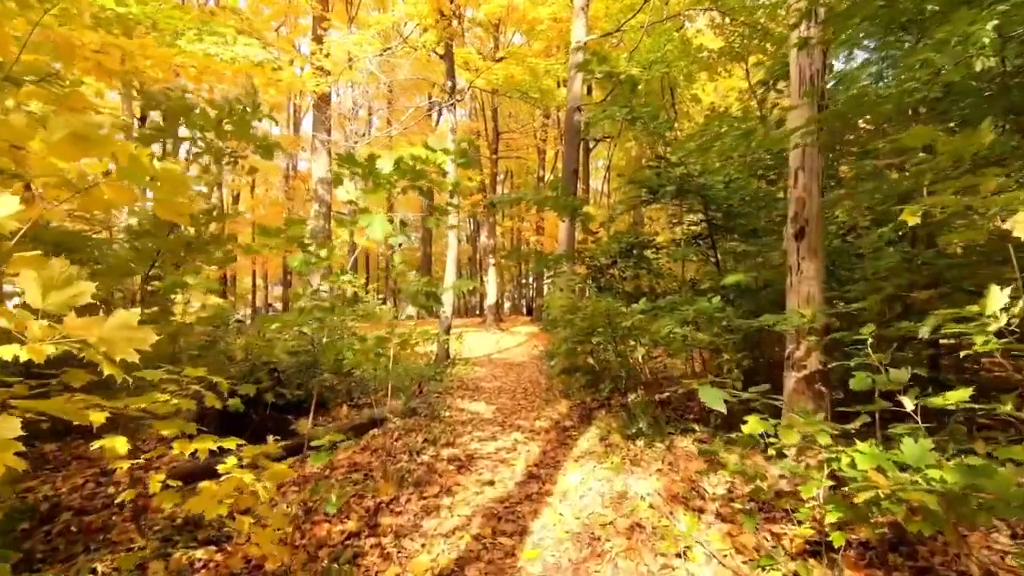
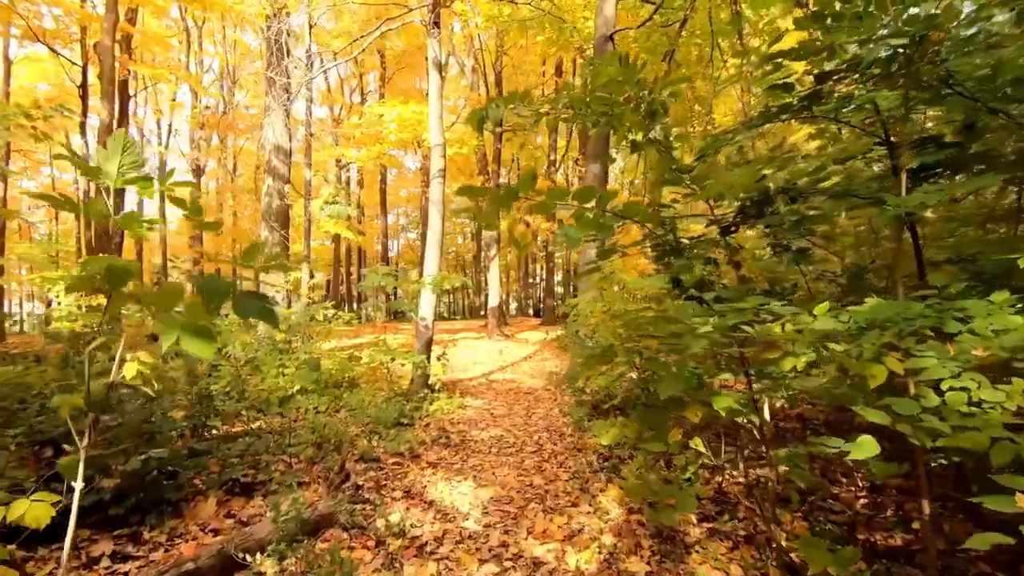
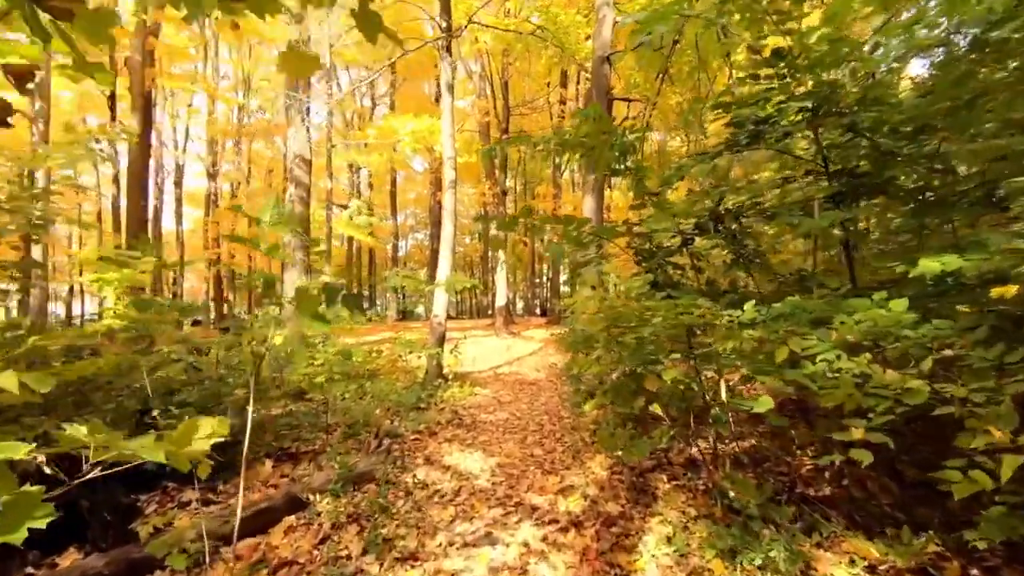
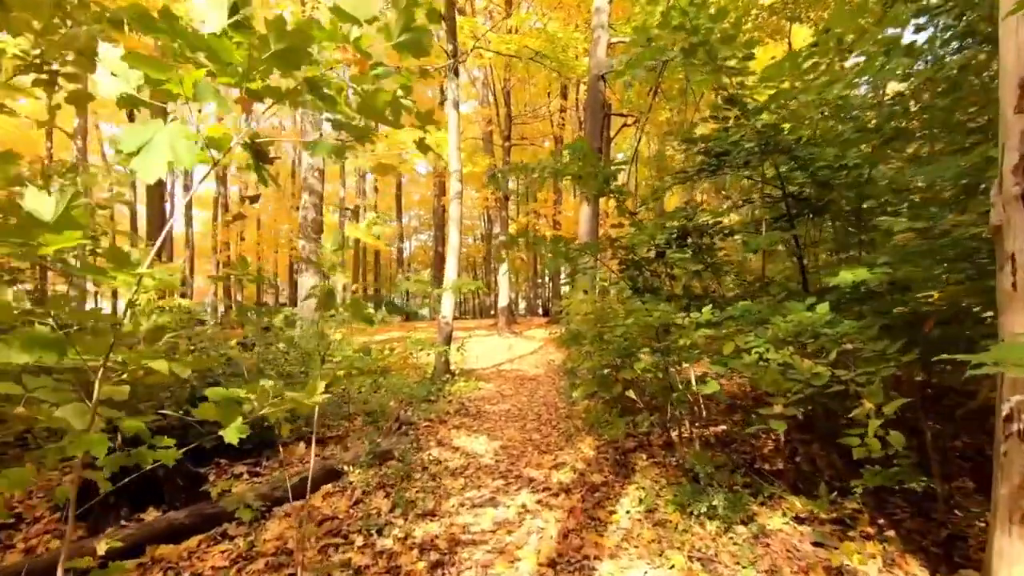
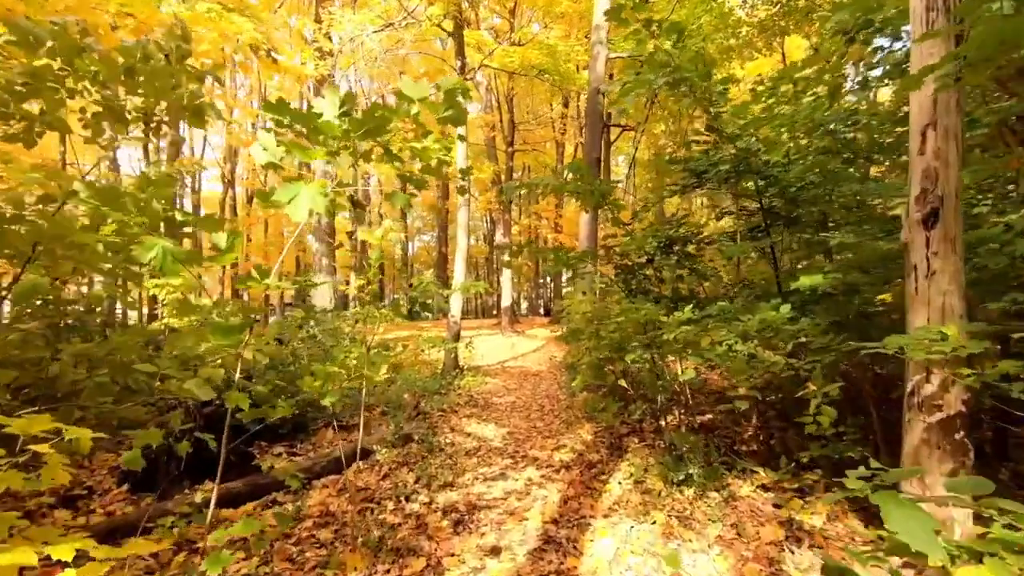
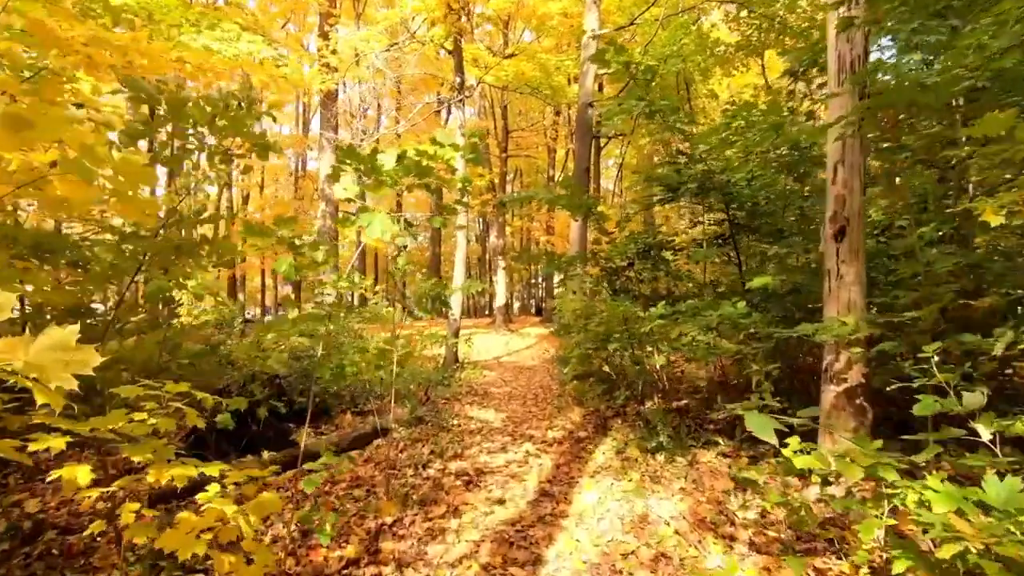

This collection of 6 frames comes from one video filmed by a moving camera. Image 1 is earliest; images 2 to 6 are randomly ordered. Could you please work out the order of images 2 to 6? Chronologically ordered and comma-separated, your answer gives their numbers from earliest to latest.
6, 5, 4, 3, 2
